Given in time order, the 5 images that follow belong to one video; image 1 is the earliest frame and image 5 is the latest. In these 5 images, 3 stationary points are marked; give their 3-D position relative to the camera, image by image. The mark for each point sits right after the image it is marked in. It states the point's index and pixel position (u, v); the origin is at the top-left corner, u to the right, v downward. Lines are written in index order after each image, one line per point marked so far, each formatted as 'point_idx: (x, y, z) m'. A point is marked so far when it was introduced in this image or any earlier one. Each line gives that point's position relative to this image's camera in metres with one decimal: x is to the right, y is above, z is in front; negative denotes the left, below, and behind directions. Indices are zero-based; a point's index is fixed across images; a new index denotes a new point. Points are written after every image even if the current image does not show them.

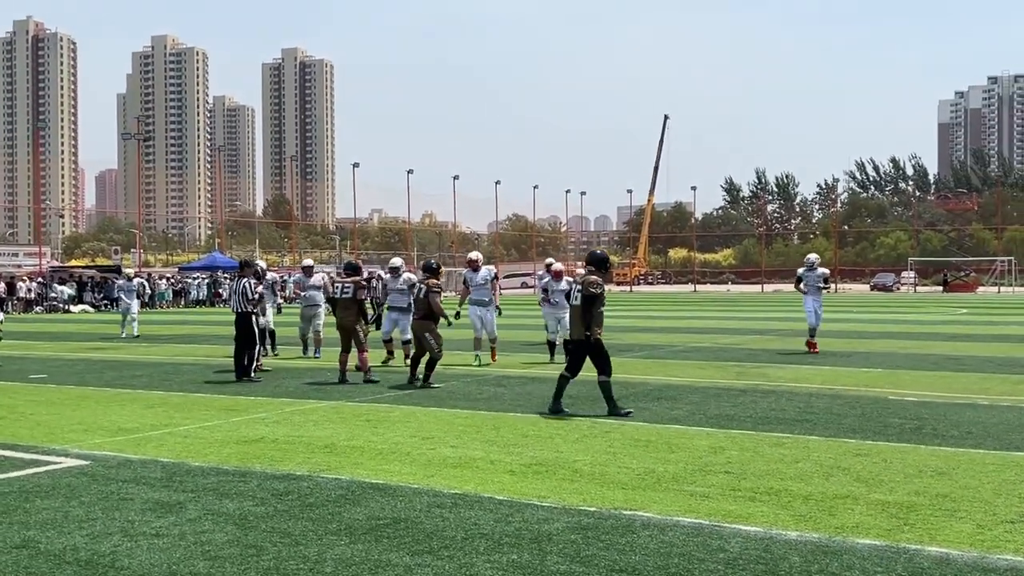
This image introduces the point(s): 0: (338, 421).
0: (-1.6, -1.3, +10.0) m
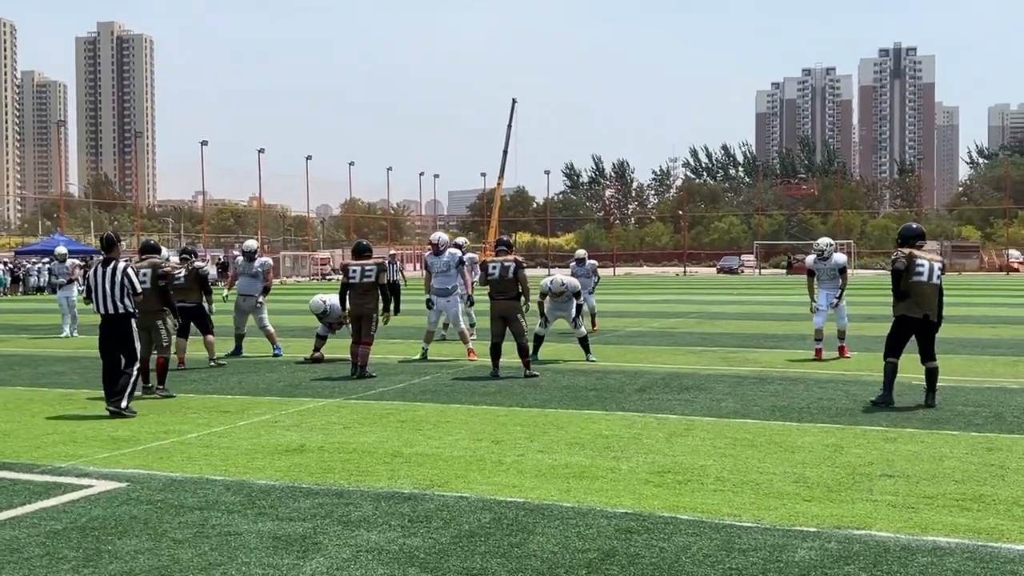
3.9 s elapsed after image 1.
0: (-1.2, -1.1, +8.8) m
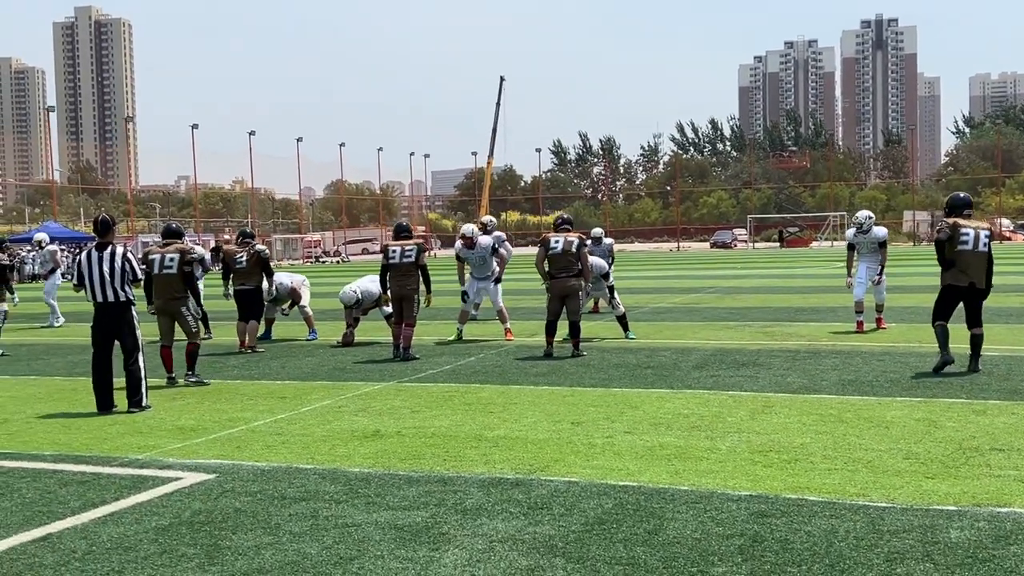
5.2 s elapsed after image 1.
0: (-0.6, -1.0, +8.6) m
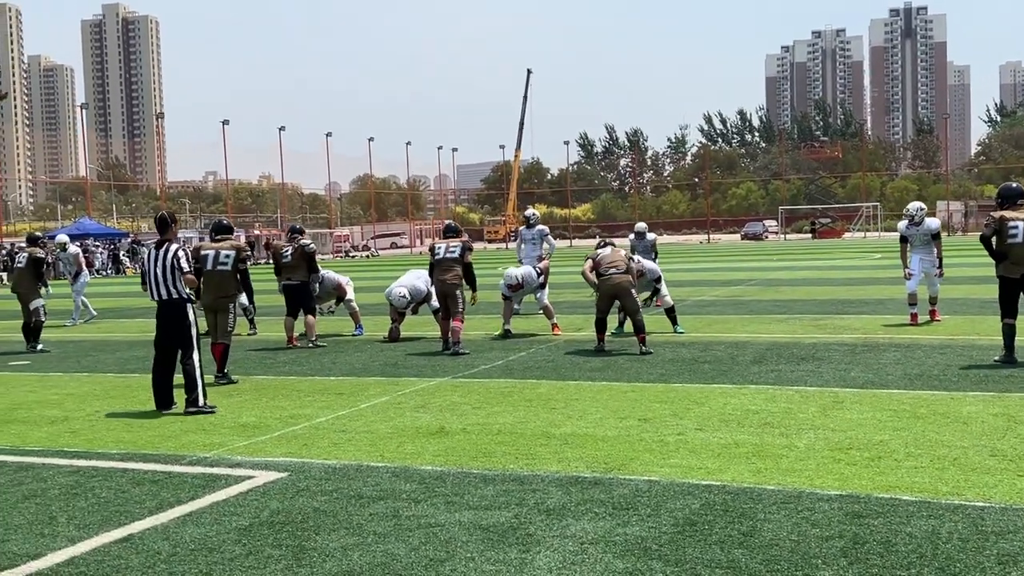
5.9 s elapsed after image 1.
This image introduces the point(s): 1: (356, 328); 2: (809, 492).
0: (-0.1, -0.9, +8.5) m
1: (-2.3, -0.6, +15.4) m
2: (+1.5, -1.0, +5.2) m
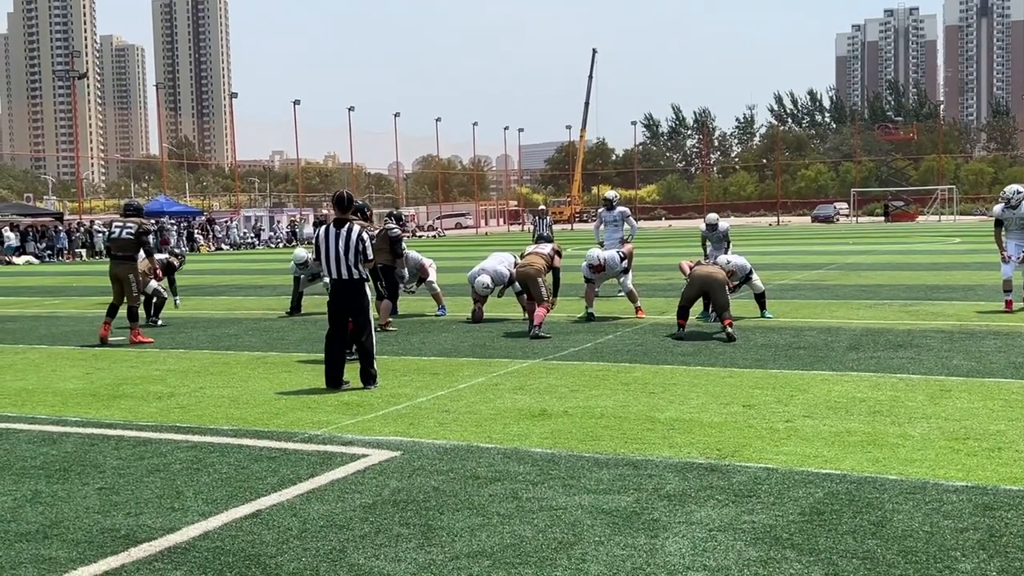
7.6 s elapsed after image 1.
0: (+0.7, -0.8, +8.6) m
1: (-1.1, -0.3, +15.5) m
2: (+2.0, -0.9, +5.1) m
